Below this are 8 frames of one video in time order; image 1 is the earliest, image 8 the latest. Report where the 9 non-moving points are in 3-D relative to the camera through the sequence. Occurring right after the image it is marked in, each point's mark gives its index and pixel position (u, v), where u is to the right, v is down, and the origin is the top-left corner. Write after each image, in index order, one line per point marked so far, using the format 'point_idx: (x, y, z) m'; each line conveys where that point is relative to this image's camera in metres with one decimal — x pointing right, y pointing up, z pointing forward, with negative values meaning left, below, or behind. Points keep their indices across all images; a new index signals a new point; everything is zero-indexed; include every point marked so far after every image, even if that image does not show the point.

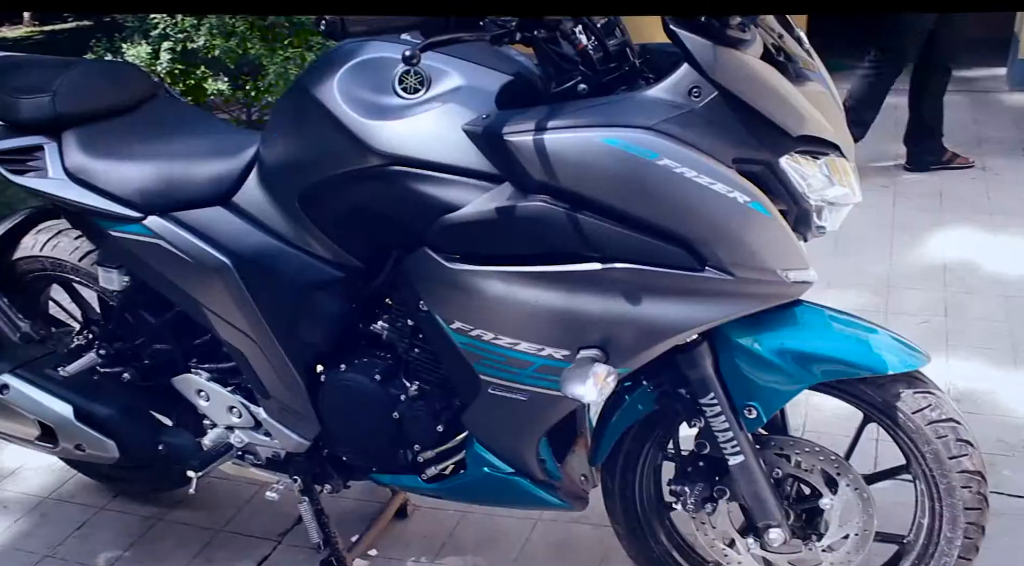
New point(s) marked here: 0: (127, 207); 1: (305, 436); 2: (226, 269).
0: (-0.8, +0.2, +1.9) m
1: (-0.5, -0.3, +2.0) m
2: (-0.6, 0.0, +1.9) m
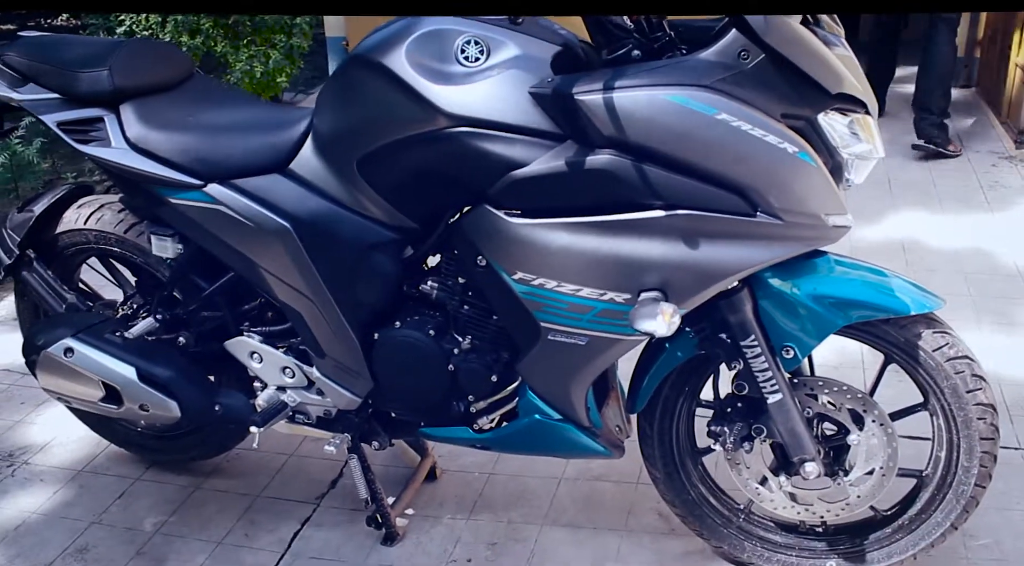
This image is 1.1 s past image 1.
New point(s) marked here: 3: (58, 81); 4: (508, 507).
0: (-0.7, +0.2, +2.0) m
1: (-0.4, -0.3, +2.1) m
2: (-0.5, +0.1, +2.0) m
3: (-1.0, +0.5, +2.0) m
4: (0.0, -0.6, +2.5) m
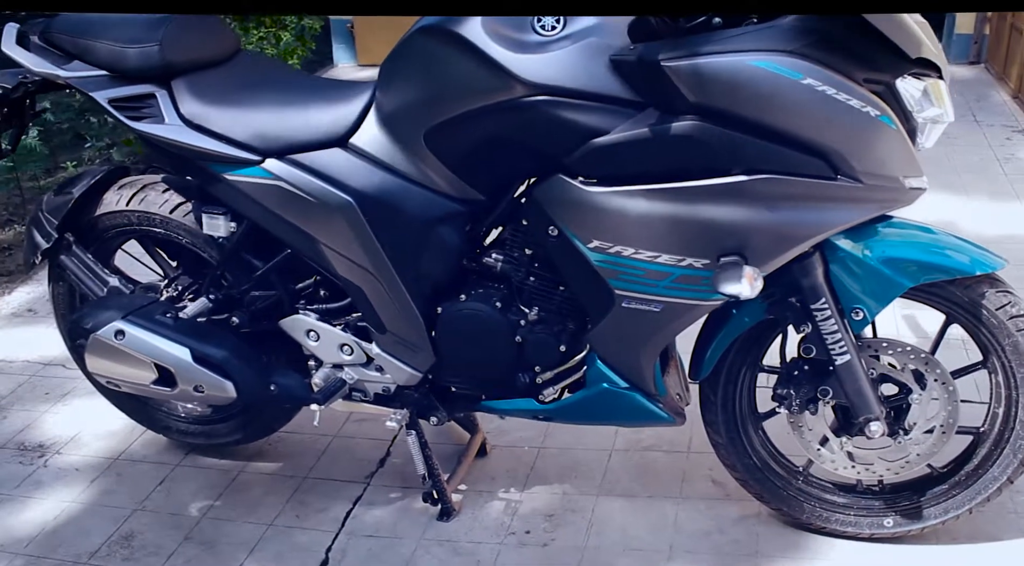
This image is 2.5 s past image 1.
0: (-0.6, +0.3, +2.0) m
1: (-0.2, -0.2, +2.1) m
2: (-0.4, +0.2, +2.0) m
3: (-0.9, +0.5, +2.0) m
4: (+0.1, -0.5, +2.5) m
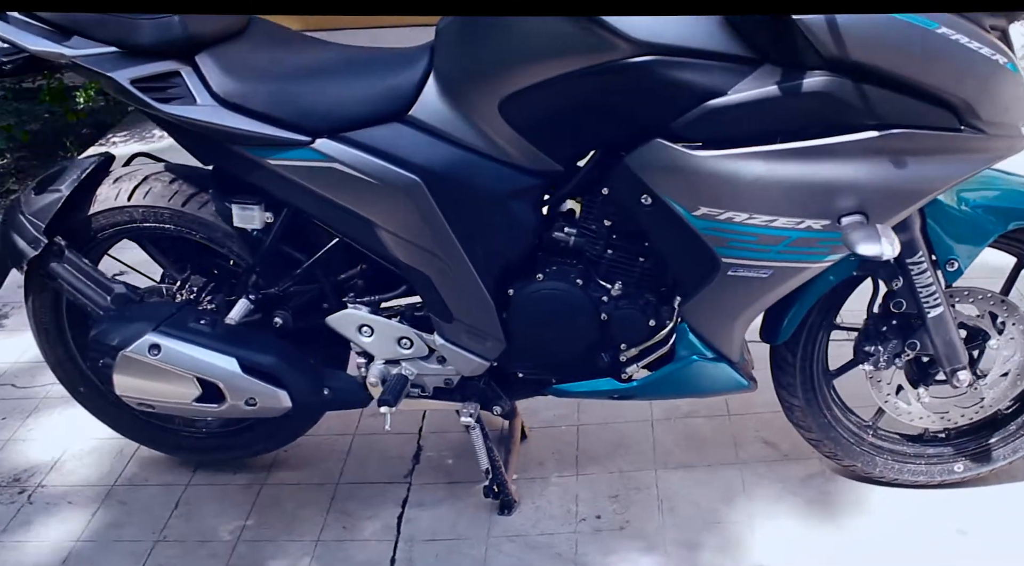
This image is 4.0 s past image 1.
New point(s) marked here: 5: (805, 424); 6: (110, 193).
0: (-0.4, +0.3, +1.8) m
1: (-0.1, -0.2, +2.0) m
2: (-0.2, +0.2, +1.8) m
3: (-0.8, +0.5, +1.7) m
4: (+0.3, -0.5, +2.4) m
5: (+0.7, -0.3, +2.1) m
6: (-0.9, +0.2, +2.0) m
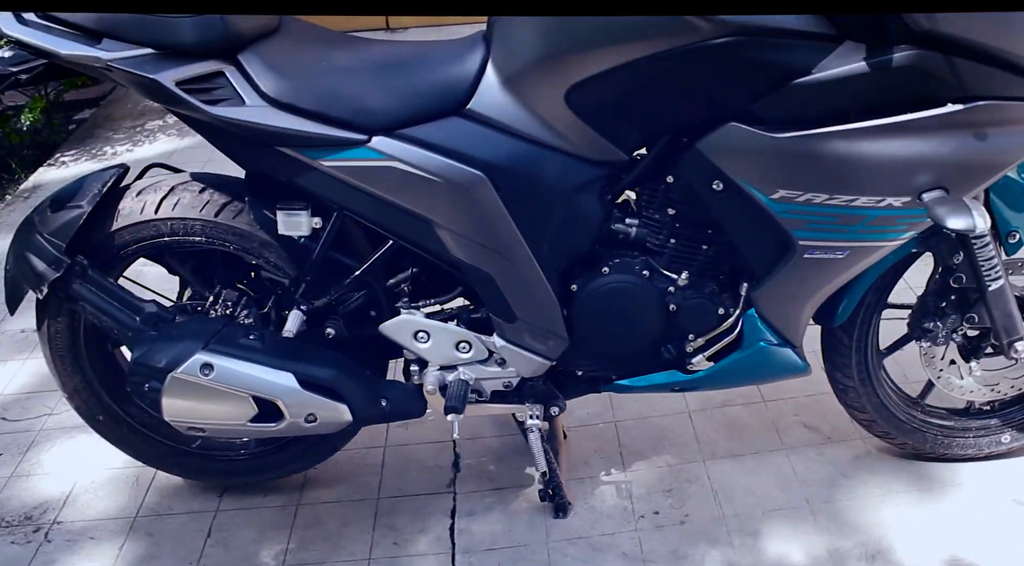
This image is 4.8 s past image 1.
0: (-0.3, +0.3, +1.7) m
1: (+0.1, -0.2, +1.9) m
2: (-0.1, +0.2, +1.7) m
3: (-0.6, +0.5, +1.6) m
4: (+0.4, -0.4, +2.4) m
5: (+0.8, -0.3, +2.1) m
6: (-0.8, +0.2, +1.9) m
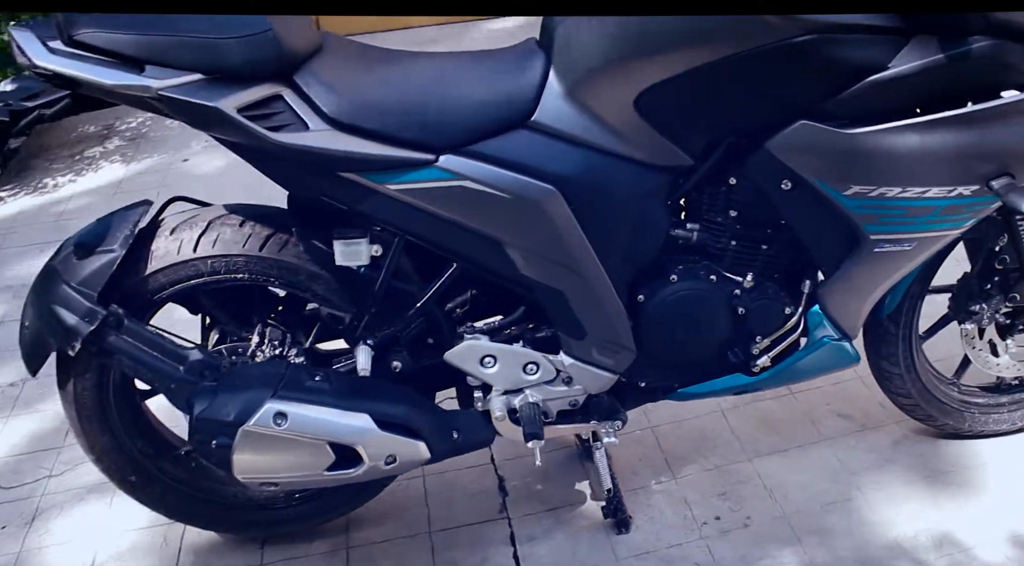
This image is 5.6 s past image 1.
0: (-0.2, +0.2, +1.6) m
1: (+0.2, -0.2, +1.9) m
2: (+0.1, +0.2, +1.6) m
3: (-0.5, +0.4, +1.5) m
4: (+0.5, -0.5, +2.3) m
5: (+1.0, -0.3, +2.1) m
6: (-0.7, +0.1, +1.8) m
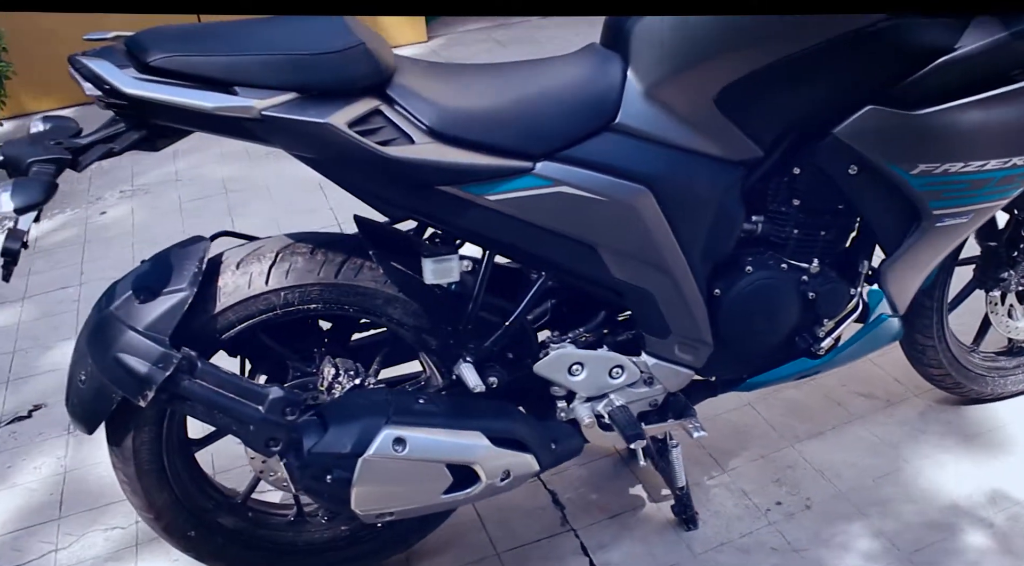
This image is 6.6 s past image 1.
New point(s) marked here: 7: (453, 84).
0: (0.0, +0.2, +1.6) m
1: (+0.4, -0.2, +1.9) m
2: (+0.2, +0.2, +1.7) m
3: (-0.3, +0.3, +1.4) m
4: (+0.6, -0.4, +2.4) m
5: (+1.1, -0.2, +2.2) m
6: (-0.5, 0.0, +1.7) m
7: (-0.1, +0.4, +1.6) m
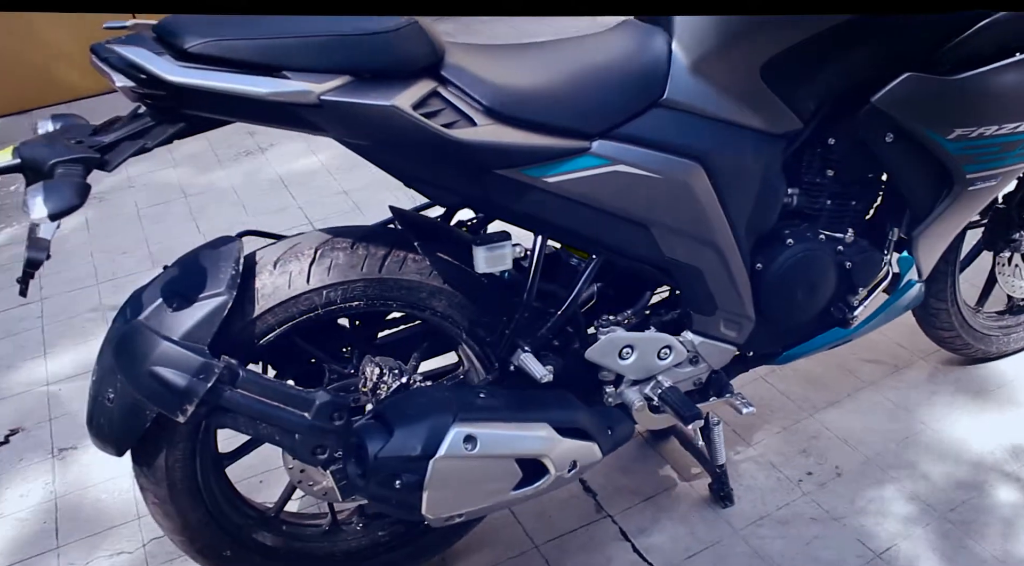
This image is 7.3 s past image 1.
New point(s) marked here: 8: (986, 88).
0: (+0.1, +0.2, +1.5) m
1: (+0.5, -0.1, +1.8) m
2: (+0.3, +0.2, +1.6) m
3: (-0.2, +0.3, +1.3) m
4: (+0.7, -0.4, +2.4) m
5: (+1.1, -0.1, +2.3) m
6: (-0.4, 0.0, +1.6) m
7: (0.0, +0.4, +1.5) m
8: (+0.9, +0.4, +1.7) m
